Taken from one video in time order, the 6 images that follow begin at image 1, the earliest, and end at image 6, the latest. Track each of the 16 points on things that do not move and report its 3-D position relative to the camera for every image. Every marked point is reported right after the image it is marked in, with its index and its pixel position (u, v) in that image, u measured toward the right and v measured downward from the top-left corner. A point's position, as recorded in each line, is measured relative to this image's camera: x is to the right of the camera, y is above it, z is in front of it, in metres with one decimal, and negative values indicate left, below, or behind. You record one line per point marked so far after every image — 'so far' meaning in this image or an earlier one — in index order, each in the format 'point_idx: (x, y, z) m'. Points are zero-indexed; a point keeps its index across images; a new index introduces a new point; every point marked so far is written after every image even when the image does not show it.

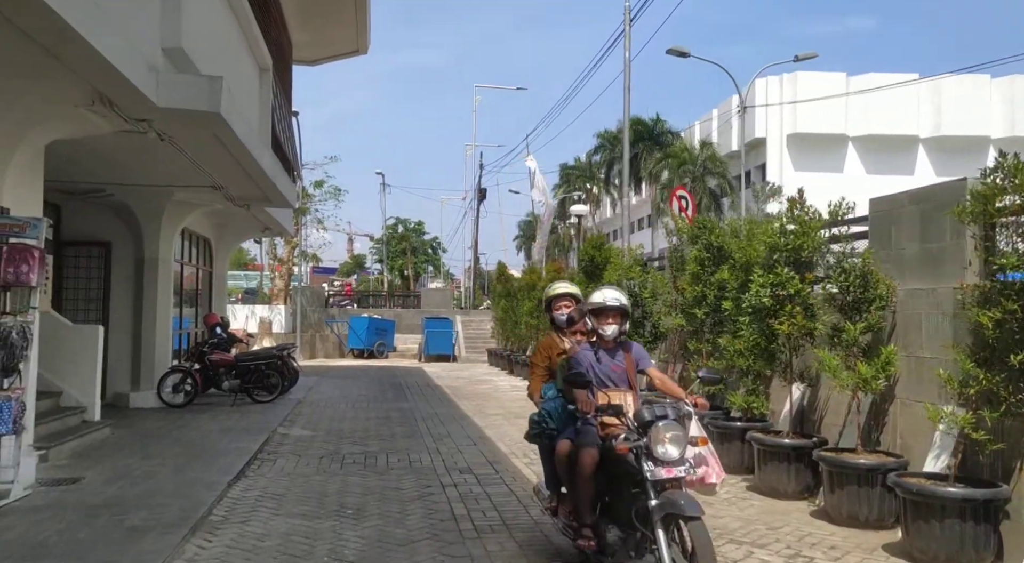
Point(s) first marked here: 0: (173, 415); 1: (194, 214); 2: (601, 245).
0: (-4.9, -1.9, +14.1) m
1: (-5.3, +1.1, +16.2) m
2: (+1.4, +0.6, +15.0) m
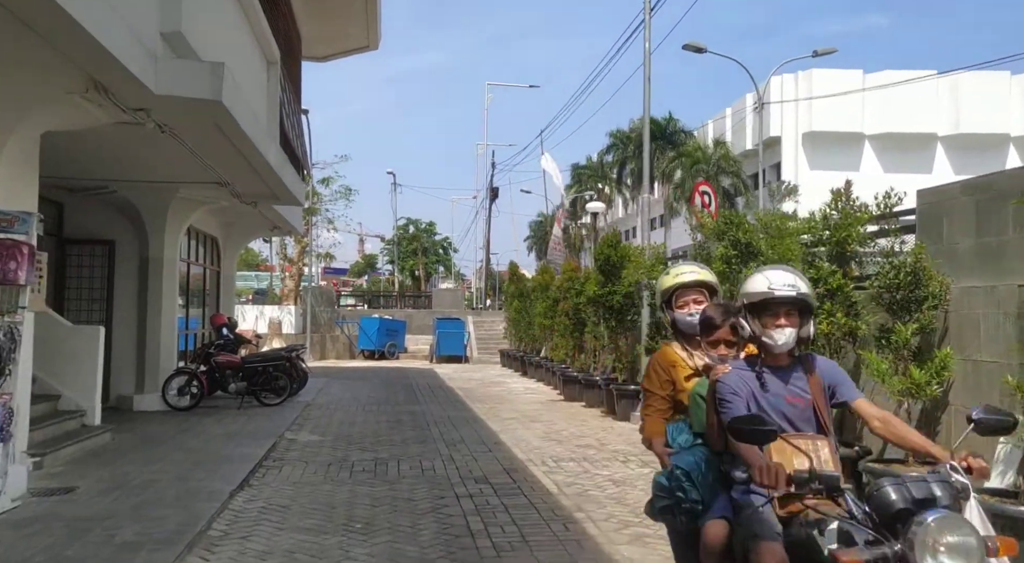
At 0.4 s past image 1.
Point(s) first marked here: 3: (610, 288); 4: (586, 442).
0: (-4.7, -1.9, +13.6) m
1: (-5.1, +1.1, +15.7) m
2: (+1.6, +0.6, +14.5) m
3: (+1.4, -0.1, +14.4) m
4: (+0.9, -1.9, +11.7) m
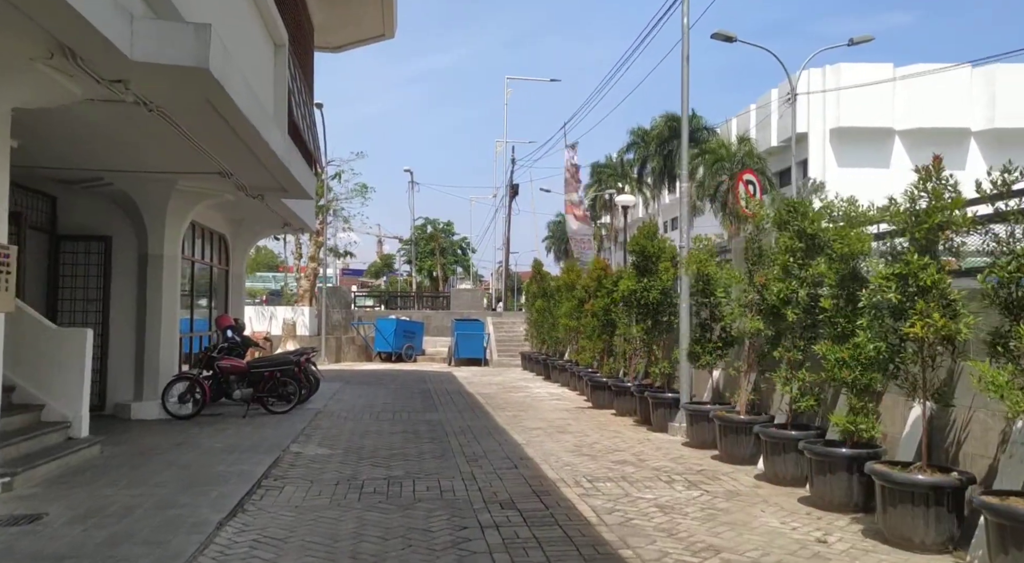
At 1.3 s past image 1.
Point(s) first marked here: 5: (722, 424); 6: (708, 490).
0: (-4.4, -1.9, +12.6) m
1: (-4.7, +1.1, +14.7) m
2: (+1.9, +0.6, +13.3) m
3: (+1.8, -0.1, +13.2) m
4: (+1.2, -1.9, +10.5) m
5: (+2.2, -1.5, +10.1) m
6: (+1.7, -1.9, +8.6) m
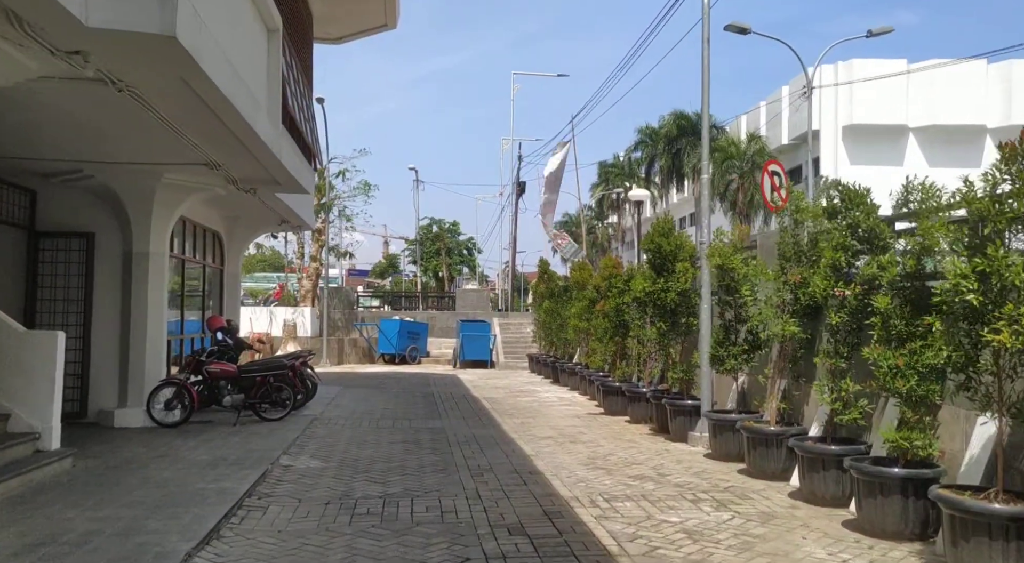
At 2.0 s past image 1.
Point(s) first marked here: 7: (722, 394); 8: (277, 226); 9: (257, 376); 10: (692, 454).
0: (-4.3, -1.9, +11.8) m
1: (-4.6, +1.1, +13.8) m
2: (+2.0, +0.6, +12.4) m
3: (+1.9, 0.0, +12.4) m
4: (+1.3, -1.9, +9.7) m
5: (+2.3, -1.5, +9.3) m
6: (+1.8, -1.8, +7.8) m
7: (+2.6, -1.4, +11.9) m
8: (-4.6, +1.1, +19.0) m
9: (-3.5, -1.3, +13.4) m
10: (+2.1, -2.0, +11.0) m
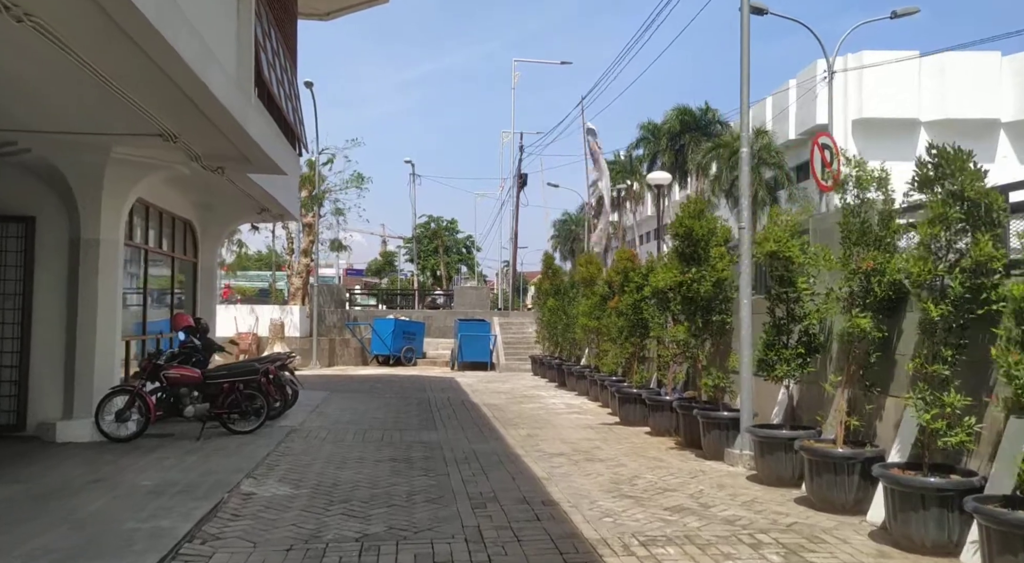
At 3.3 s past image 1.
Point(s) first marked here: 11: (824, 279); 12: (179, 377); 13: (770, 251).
0: (-4.2, -1.8, +10.0) m
1: (-4.5, +1.2, +12.1) m
2: (+2.1, +0.7, +10.7) m
3: (+1.9, +0.1, +10.6) m
4: (+1.4, -1.8, +7.9) m
5: (+2.3, -1.4, +7.5) m
6: (+1.9, -1.7, +6.0) m
7: (+2.7, -1.3, +10.2) m
8: (-4.5, +1.2, +17.3) m
9: (-3.5, -1.2, +11.6) m
10: (+2.1, -1.9, +9.3) m
11: (+2.9, 0.0, +8.9) m
12: (-3.9, -1.1, +11.5) m
13: (+2.4, +0.3, +8.9) m
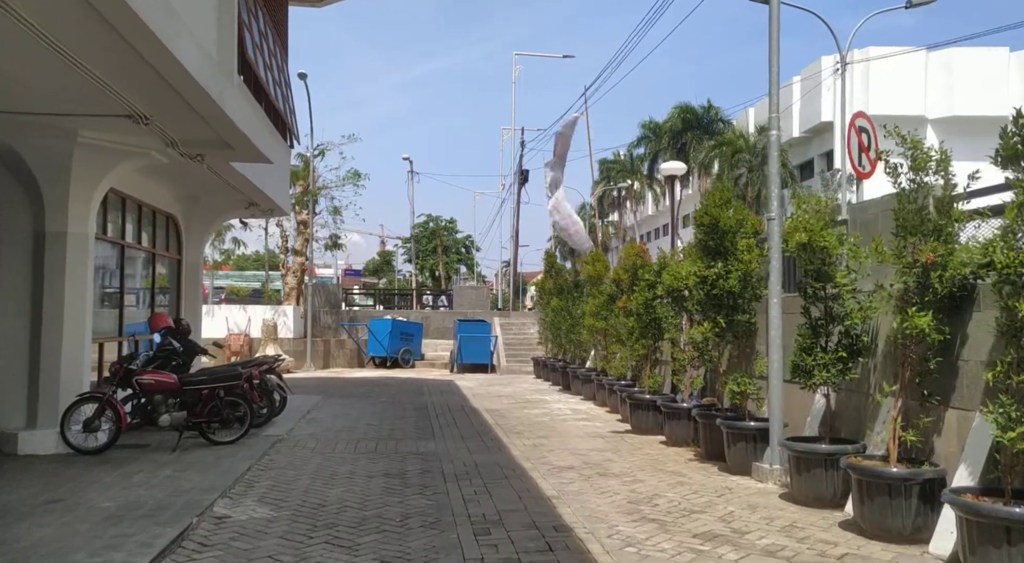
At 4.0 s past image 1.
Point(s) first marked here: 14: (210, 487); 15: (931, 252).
0: (-4.2, -1.8, +9.1) m
1: (-4.5, +1.3, +11.2) m
2: (+2.2, +0.8, +9.8) m
3: (+2.0, +0.1, +9.7) m
4: (+1.4, -1.8, +7.0) m
5: (+2.4, -1.3, +6.6) m
6: (+2.0, -1.7, +5.1) m
7: (+2.7, -1.3, +9.2) m
8: (-4.5, +1.2, +16.4) m
9: (-3.4, -1.2, +10.7) m
10: (+2.2, -1.8, +8.4) m
11: (+2.9, +0.1, +8.0) m
12: (-3.9, -1.1, +10.5) m
13: (+2.4, +0.3, +7.9) m
14: (-2.6, -1.8, +8.3) m
15: (+2.8, +0.2, +6.5) m
